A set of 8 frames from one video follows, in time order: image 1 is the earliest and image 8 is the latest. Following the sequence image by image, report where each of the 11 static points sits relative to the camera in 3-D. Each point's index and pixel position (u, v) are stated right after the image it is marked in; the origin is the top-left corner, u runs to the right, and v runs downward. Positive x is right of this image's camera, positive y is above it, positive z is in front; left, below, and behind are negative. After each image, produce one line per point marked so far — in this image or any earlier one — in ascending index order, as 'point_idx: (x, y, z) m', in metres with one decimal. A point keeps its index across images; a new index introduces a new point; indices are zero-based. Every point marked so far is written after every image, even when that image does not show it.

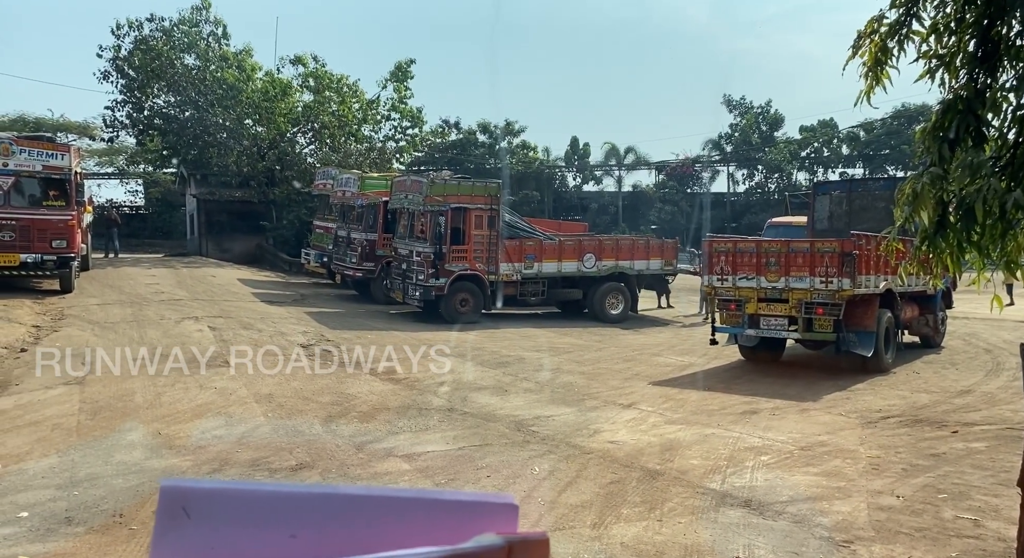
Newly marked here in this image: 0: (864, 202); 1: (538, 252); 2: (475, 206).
0: (+5.8, +1.3, +13.7) m
1: (+0.5, +0.6, +16.3) m
2: (-0.7, +1.4, +15.5) m
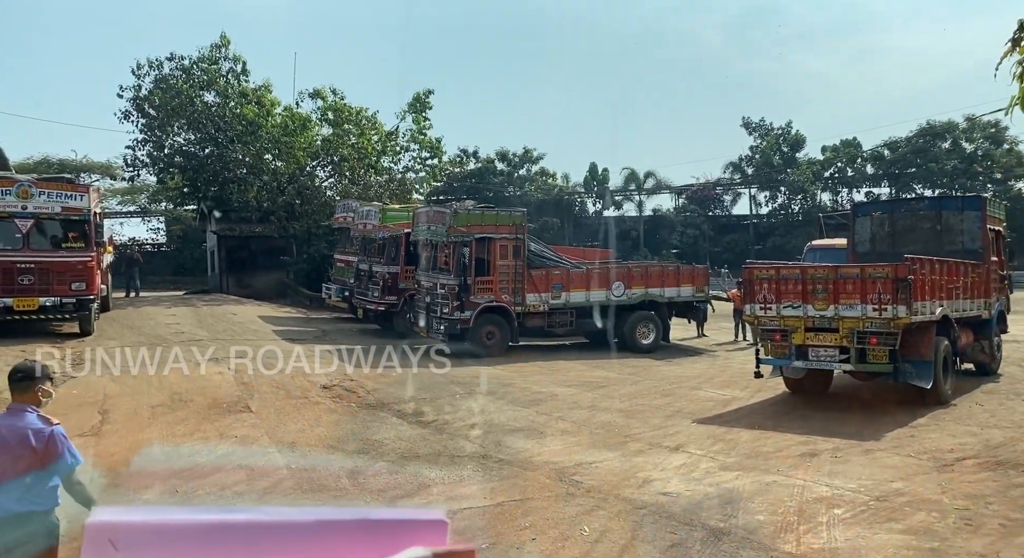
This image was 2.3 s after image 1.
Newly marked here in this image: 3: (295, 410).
0: (+6.3, +0.9, +13.1) m
1: (+1.0, 0.0, +15.8) m
2: (-0.2, +0.8, +15.0) m
3: (-2.6, -1.6, +9.9) m
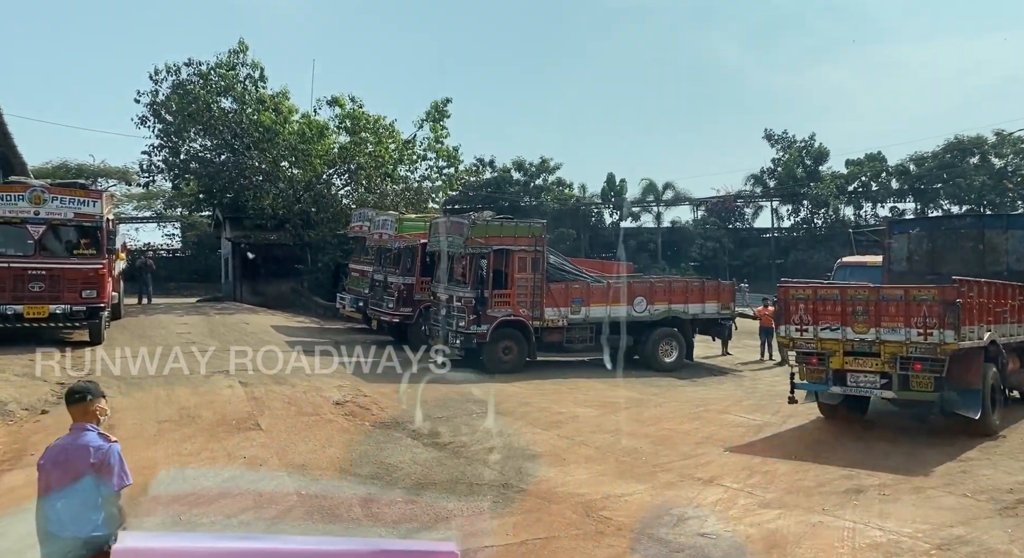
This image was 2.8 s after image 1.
0: (+6.6, +0.6, +12.5) m
1: (+1.4, -0.3, +15.3) m
2: (+0.1, +0.6, +14.6) m
3: (-2.4, -1.7, +9.5) m
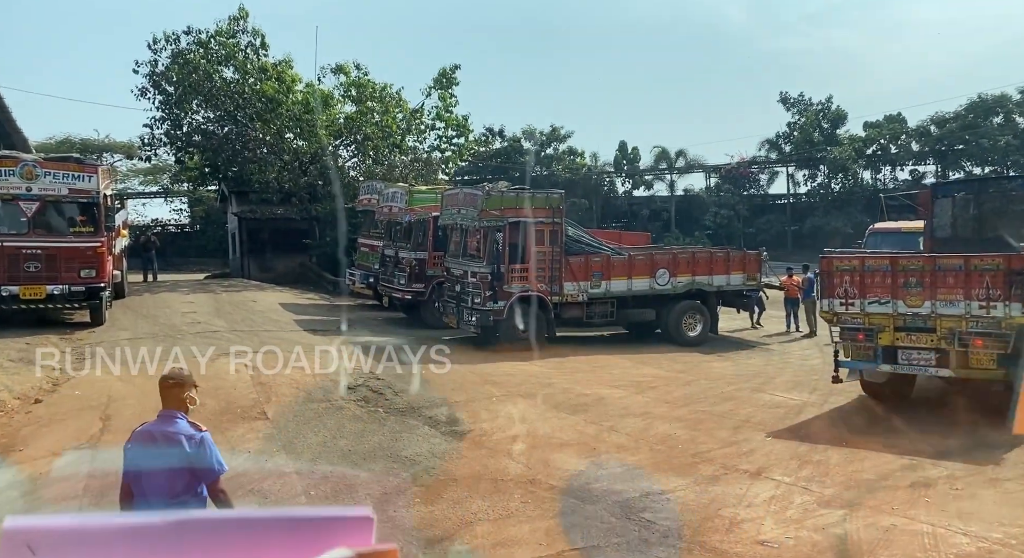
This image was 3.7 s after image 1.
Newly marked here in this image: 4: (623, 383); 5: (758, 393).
0: (+6.8, +1.1, +11.7) m
1: (+1.7, +0.2, +14.6) m
2: (+0.4, +1.0, +13.8) m
3: (-2.1, -1.5, +8.8) m
4: (+1.5, -1.4, +11.4) m
5: (+3.2, -1.5, +10.7) m
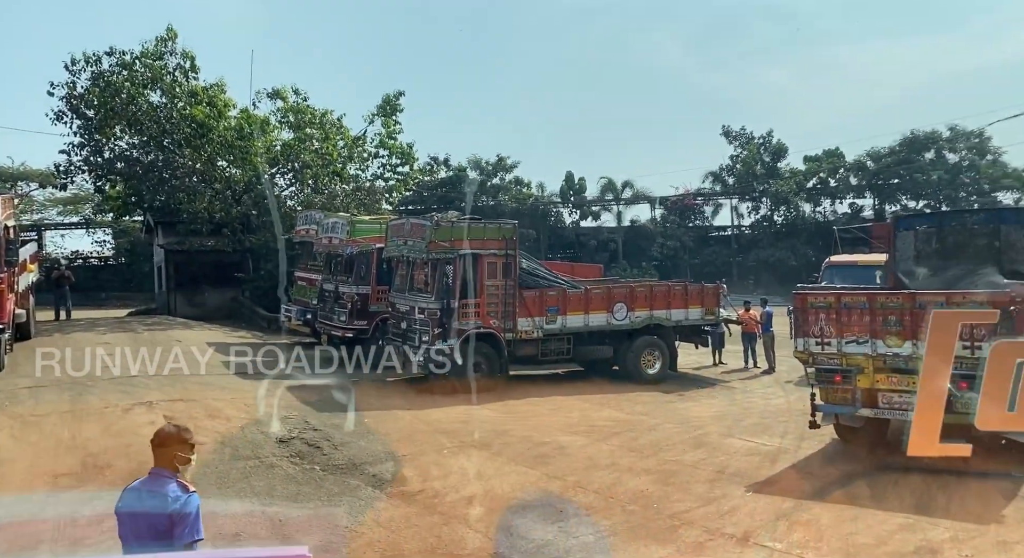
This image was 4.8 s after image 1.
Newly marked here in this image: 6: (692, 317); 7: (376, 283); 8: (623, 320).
0: (+6.2, +0.6, +11.4) m
1: (+0.8, -0.4, +13.9) m
2: (-0.4, +0.4, +13.0) m
3: (-2.6, -1.9, +7.8) m
4: (+0.9, -1.9, +10.6) m
5: (+2.6, -1.9, +10.1) m
6: (+3.4, -0.7, +15.3) m
7: (-2.6, -0.1, +15.4) m
8: (+2.0, -0.7, +14.6) m
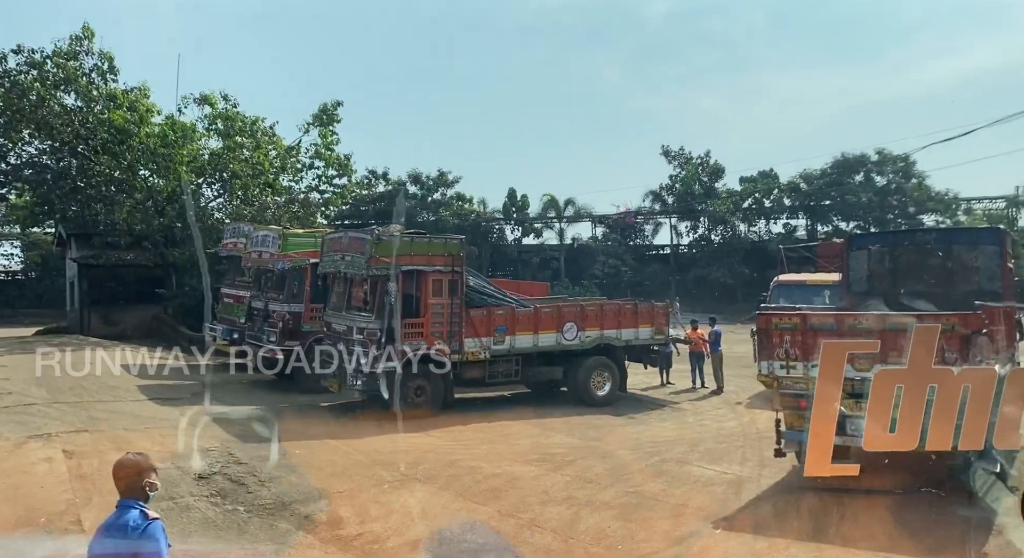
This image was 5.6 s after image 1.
0: (+5.4, +0.3, +11.2) m
1: (-0.1, -0.7, +13.2) m
2: (-1.2, +0.2, +12.3) m
3: (-3.0, -2.0, +6.8) m
4: (+0.3, -2.1, +9.9) m
5: (+2.0, -2.2, +9.5) m
6: (+2.3, -1.1, +14.9) m
7: (-3.6, -0.4, +14.5) m
8: (+1.0, -1.0, +14.0) m
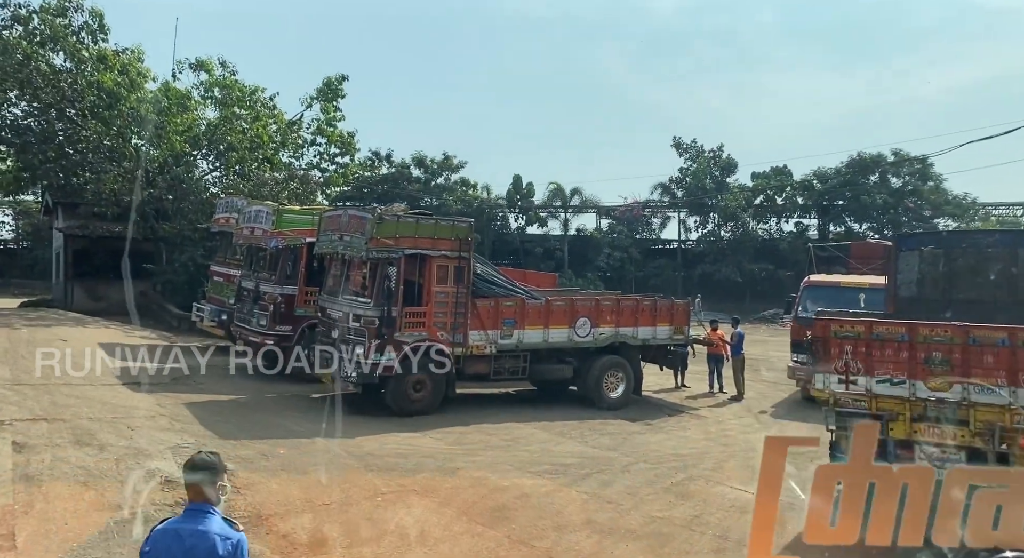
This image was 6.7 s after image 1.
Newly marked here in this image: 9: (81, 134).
0: (+5.6, +0.2, +10.1) m
1: (+0.1, -0.6, +12.1) m
2: (-1.0, +0.4, +11.2) m
3: (-2.9, -1.8, +5.8) m
4: (+0.4, -2.0, +8.9) m
5: (+2.1, -2.1, +8.5) m
6: (+2.5, -1.0, +13.8) m
7: (-3.4, -0.1, +13.4) m
8: (+1.1, -0.9, +12.9) m
9: (-10.4, +3.5, +19.8) m
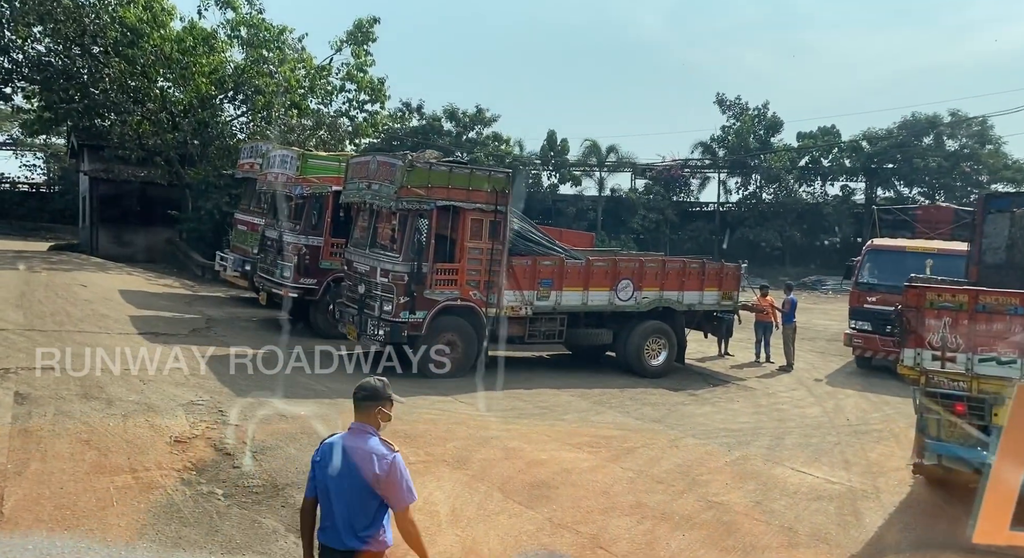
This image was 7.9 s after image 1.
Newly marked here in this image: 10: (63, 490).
0: (+6.1, +0.6, +9.1) m
1: (+0.6, +0.1, +11.3) m
2: (-0.5, +1.0, +10.4) m
3: (-2.6, -1.5, +5.2) m
4: (+0.7, -1.6, +8.1) m
5: (+2.5, -1.7, +7.7) m
6: (+3.0, -0.3, +12.9) m
7: (-2.8, +0.7, +12.7) m
8: (+1.7, -0.3, +12.1) m
9: (-9.4, +4.7, +19.1) m
10: (-3.0, -1.4, +5.6) m
